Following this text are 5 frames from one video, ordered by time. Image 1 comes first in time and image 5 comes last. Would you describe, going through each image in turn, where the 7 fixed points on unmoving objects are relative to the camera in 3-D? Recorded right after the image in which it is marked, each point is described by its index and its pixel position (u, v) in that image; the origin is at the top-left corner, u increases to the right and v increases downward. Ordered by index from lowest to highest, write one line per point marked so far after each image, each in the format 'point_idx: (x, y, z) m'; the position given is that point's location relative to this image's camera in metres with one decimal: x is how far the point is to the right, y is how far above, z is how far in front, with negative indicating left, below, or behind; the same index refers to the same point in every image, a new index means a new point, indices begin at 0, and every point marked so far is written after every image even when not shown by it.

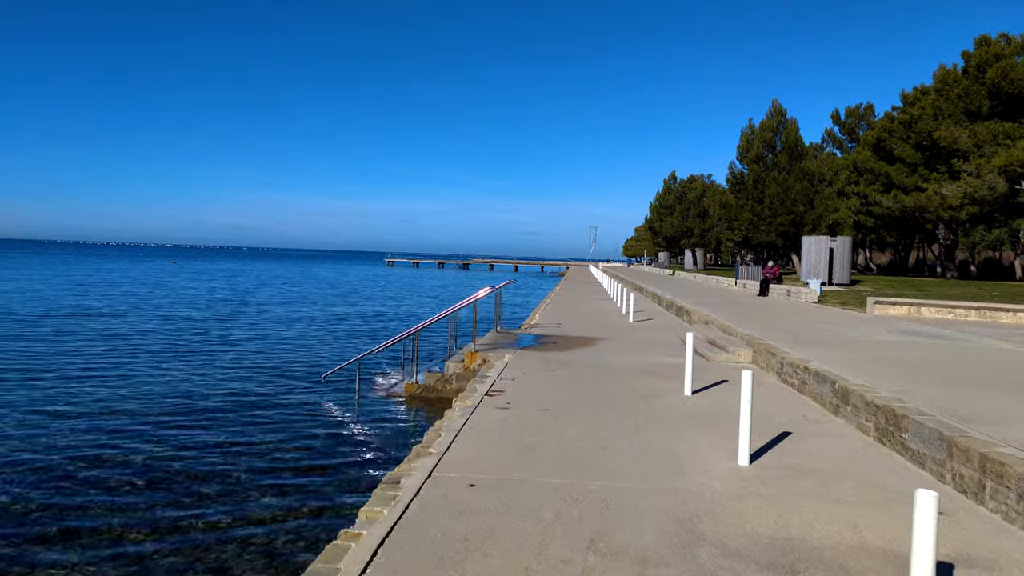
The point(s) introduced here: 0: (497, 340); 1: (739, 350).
0: (-0.5, -1.7, +14.8) m
1: (+6.2, -1.7, +12.2) m
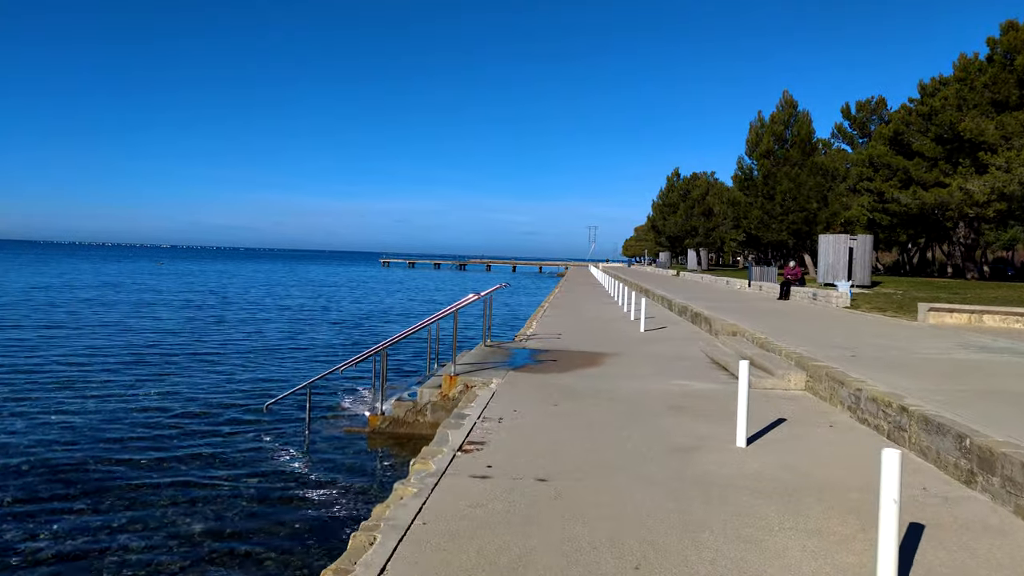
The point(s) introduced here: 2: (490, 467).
0: (-0.7, -1.9, +12.2) m
1: (+5.9, -1.9, +9.6) m
2: (-0.3, -2.3, +5.9) m
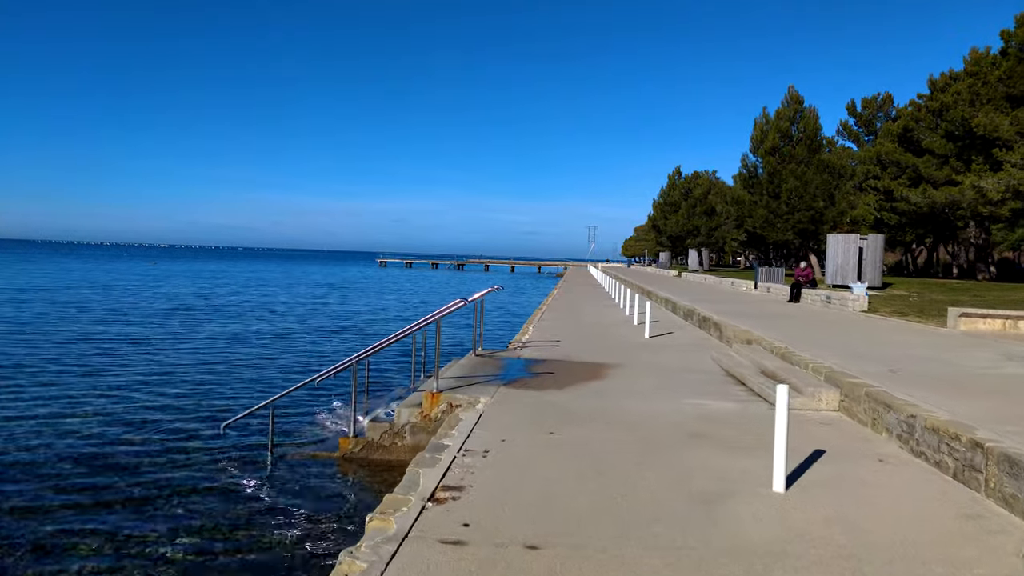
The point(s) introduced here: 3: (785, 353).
0: (-0.9, -2.0, +10.9) m
1: (+5.7, -2.0, +8.4) m
2: (-0.5, -2.4, +4.6) m
3: (+6.6, -1.6, +10.8) m
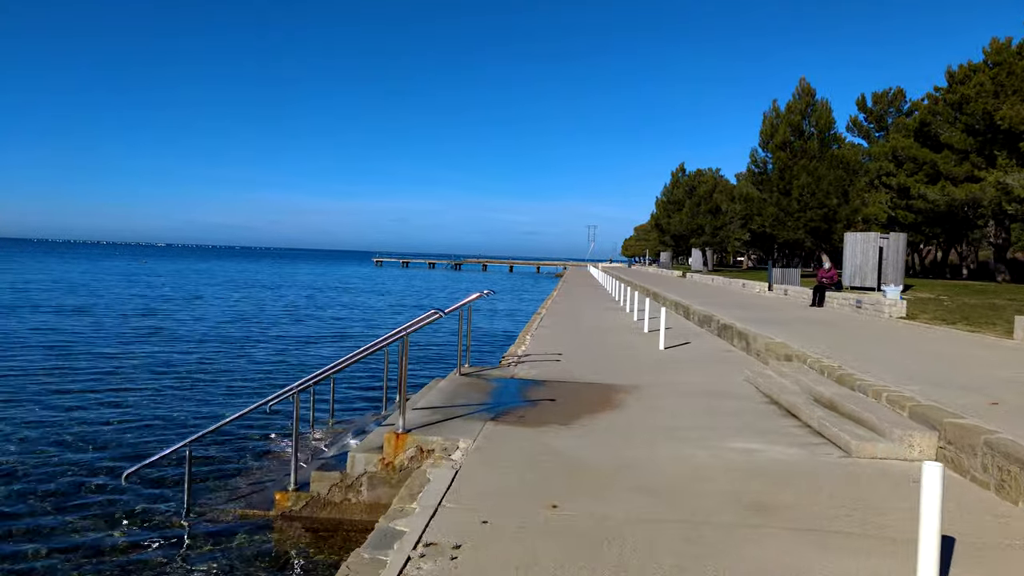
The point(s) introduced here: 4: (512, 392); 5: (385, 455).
0: (-1.1, -2.1, +8.8) m
1: (+5.6, -2.1, +6.3) m
2: (-0.6, -2.6, +2.5) m
3: (+6.5, -1.7, +8.8) m
4: (0.0, -2.1, +9.0) m
5: (-1.9, -2.5, +6.7) m
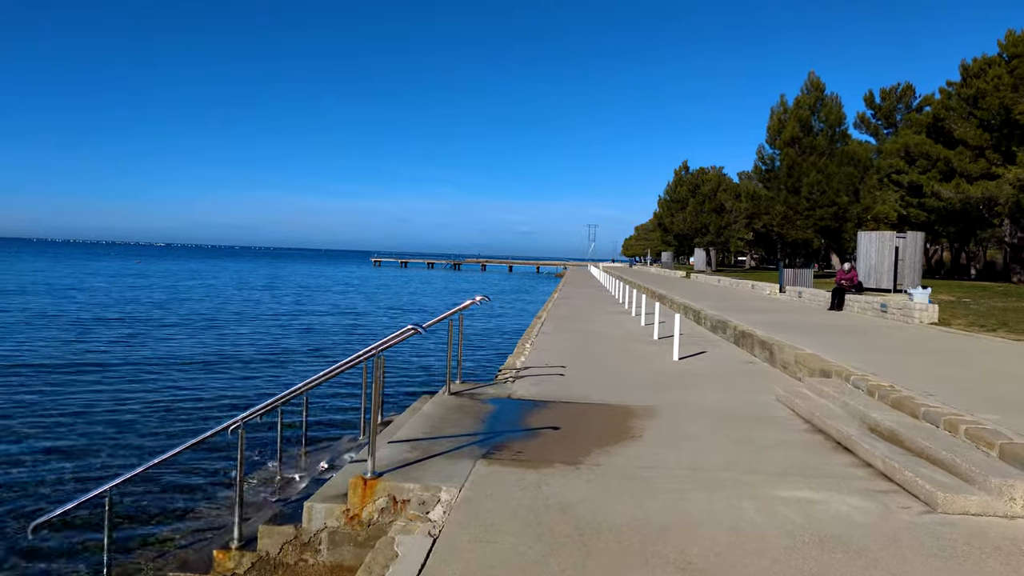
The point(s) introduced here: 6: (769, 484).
0: (-1.1, -2.2, +7.5) m
1: (+5.5, -2.2, +4.9) m
2: (-0.7, -2.7, +1.2) m
3: (+6.4, -1.8, +7.4) m
4: (0.0, -2.2, +7.7) m
5: (-2.0, -2.6, +5.4) m
6: (+3.3, -2.5, +5.7) m
